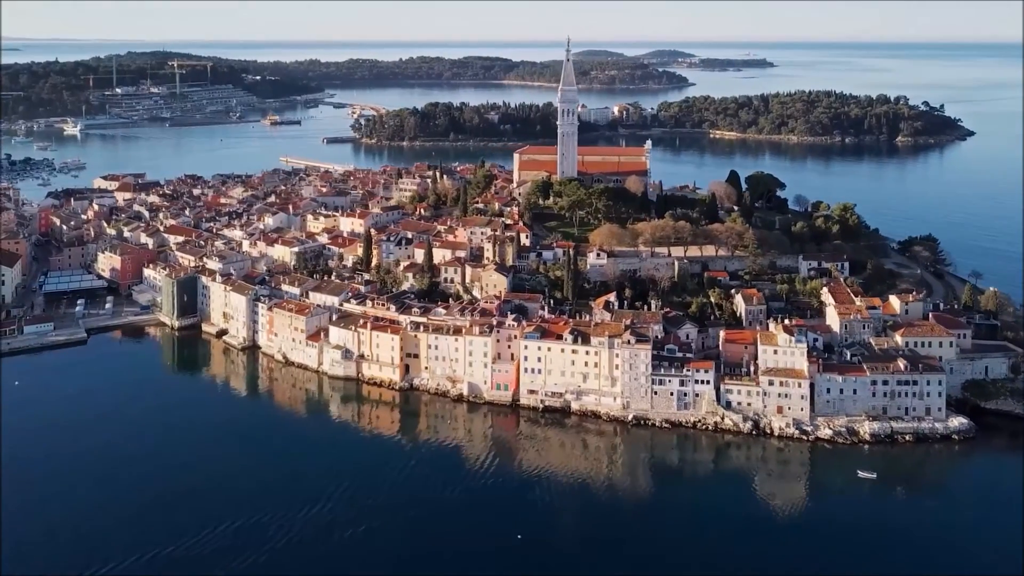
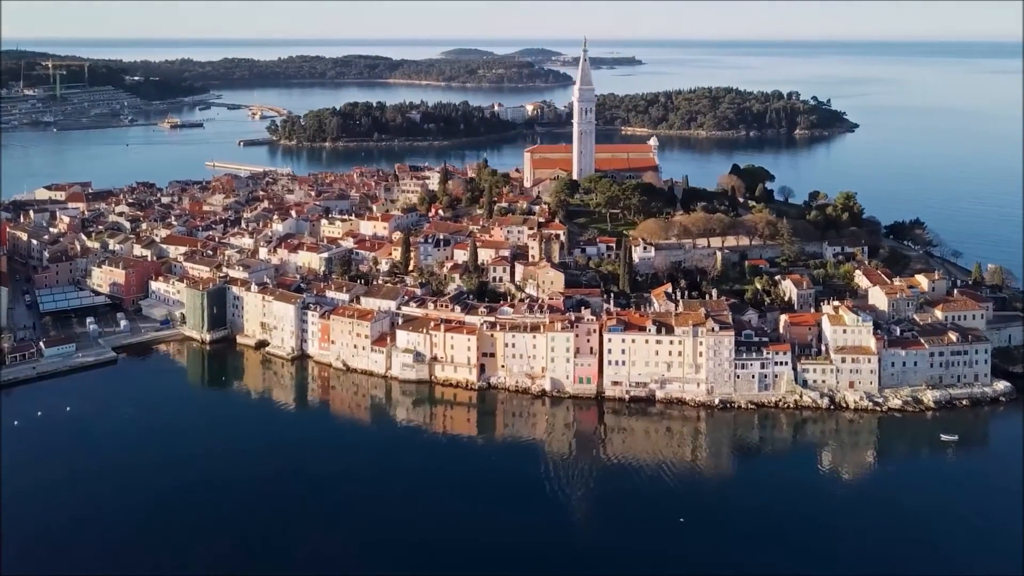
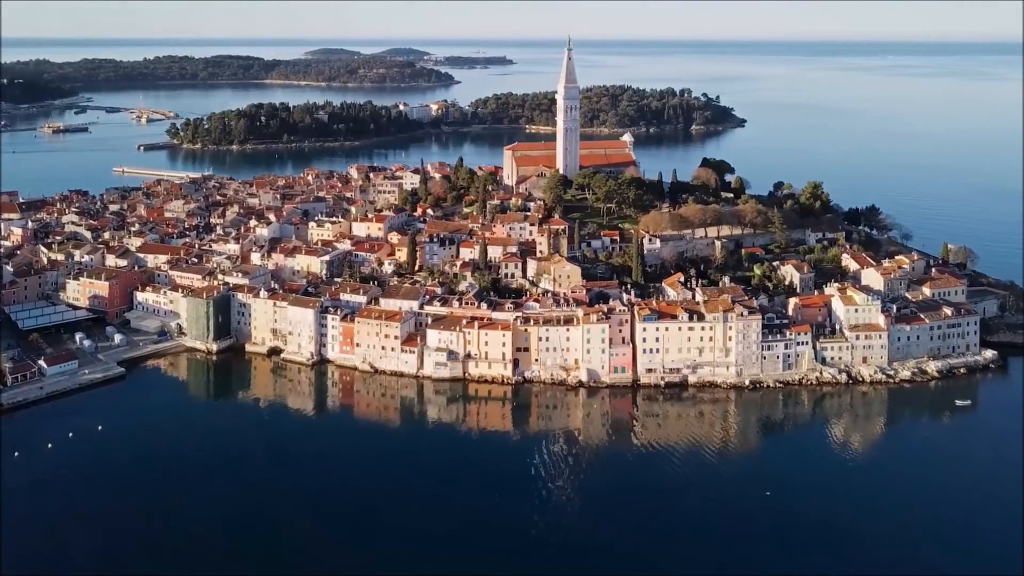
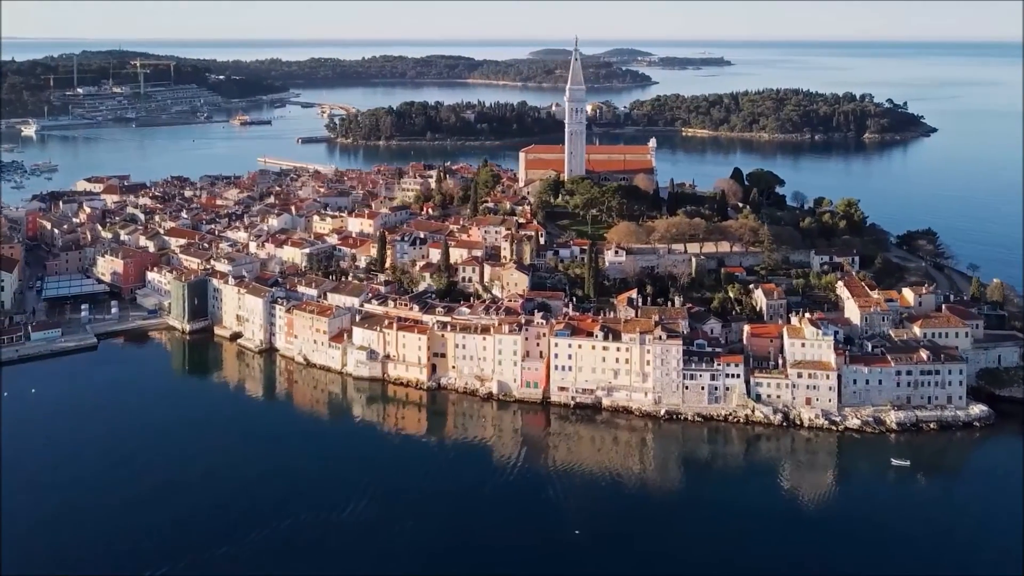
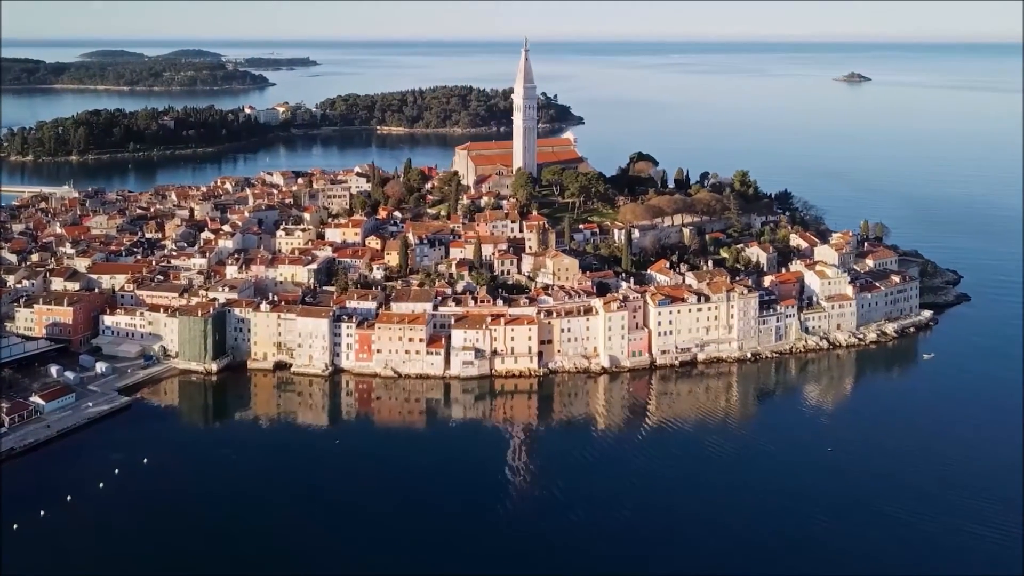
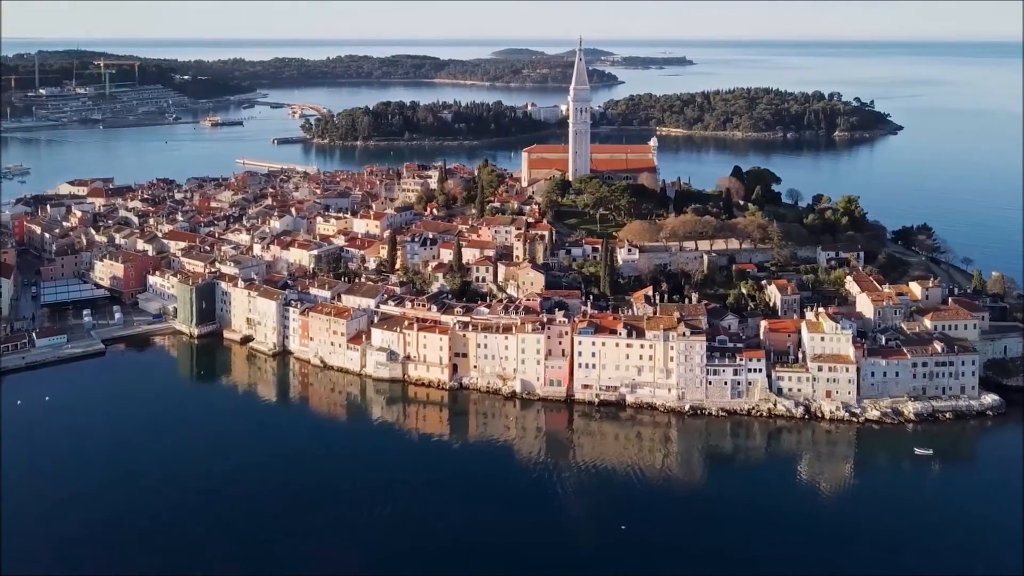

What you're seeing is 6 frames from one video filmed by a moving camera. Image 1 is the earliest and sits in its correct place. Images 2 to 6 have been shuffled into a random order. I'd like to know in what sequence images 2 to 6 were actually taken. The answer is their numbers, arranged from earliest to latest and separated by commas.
4, 6, 2, 3, 5
